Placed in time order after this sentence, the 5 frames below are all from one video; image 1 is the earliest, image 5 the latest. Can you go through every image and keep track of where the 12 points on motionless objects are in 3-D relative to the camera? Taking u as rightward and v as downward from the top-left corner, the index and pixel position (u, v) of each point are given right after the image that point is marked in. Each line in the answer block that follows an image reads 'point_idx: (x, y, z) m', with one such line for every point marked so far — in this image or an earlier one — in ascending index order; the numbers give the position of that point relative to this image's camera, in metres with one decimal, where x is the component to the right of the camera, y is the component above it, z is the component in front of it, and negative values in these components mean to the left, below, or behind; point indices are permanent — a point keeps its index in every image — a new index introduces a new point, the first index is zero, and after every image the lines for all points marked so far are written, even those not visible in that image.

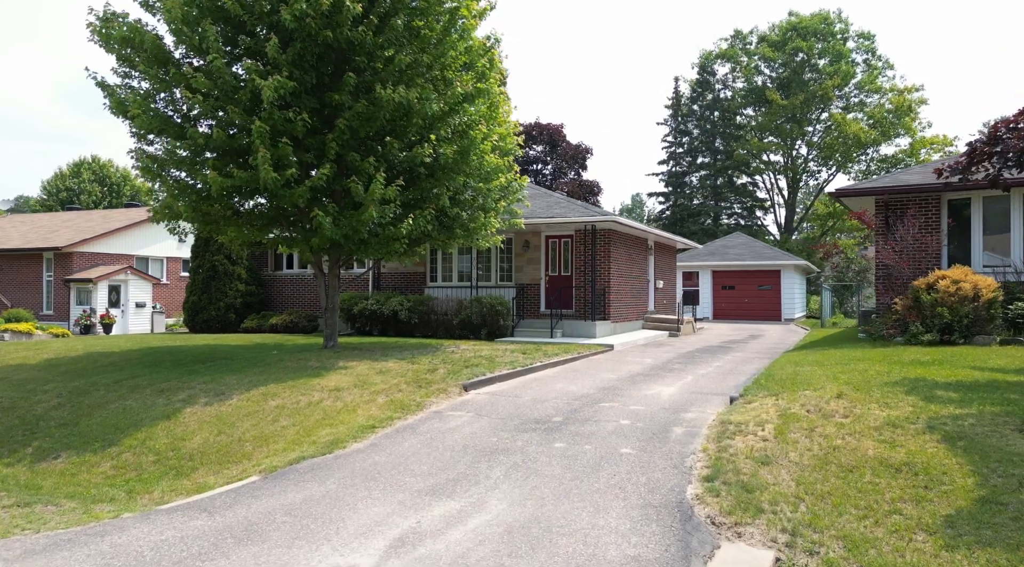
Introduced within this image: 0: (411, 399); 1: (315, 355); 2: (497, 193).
0: (-1.3, -1.5, +9.4) m
1: (-3.5, -1.3, +13.1) m
2: (-0.3, +1.8, +15.0) m
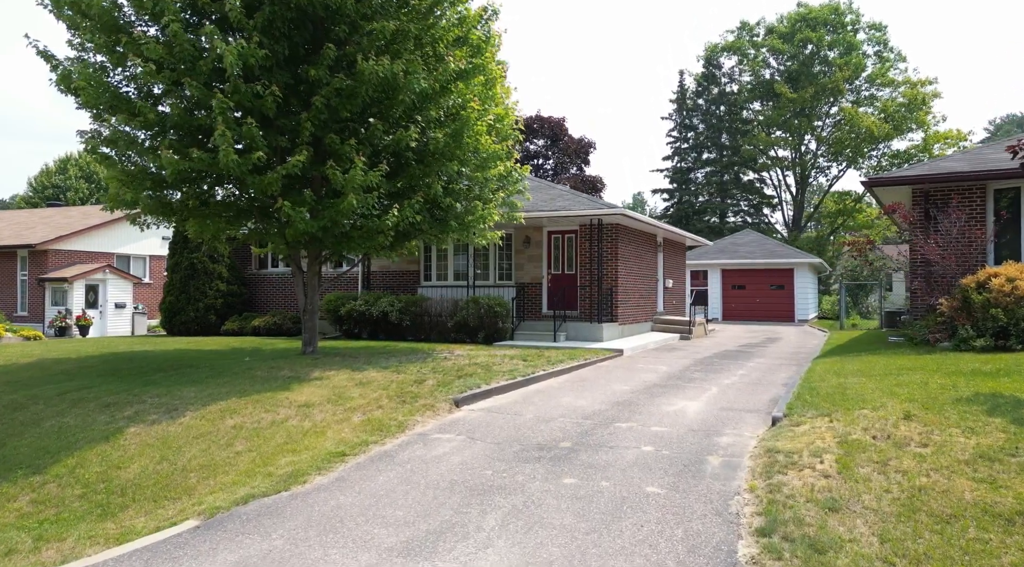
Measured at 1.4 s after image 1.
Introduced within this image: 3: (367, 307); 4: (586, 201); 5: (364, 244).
0: (-1.3, -1.5, +8.0) m
1: (-3.5, -1.3, +11.7) m
2: (-0.3, +1.9, +13.6) m
3: (-3.5, -0.6, +17.5) m
4: (+1.7, +1.9, +17.1) m
5: (-2.4, +0.6, +11.7) m
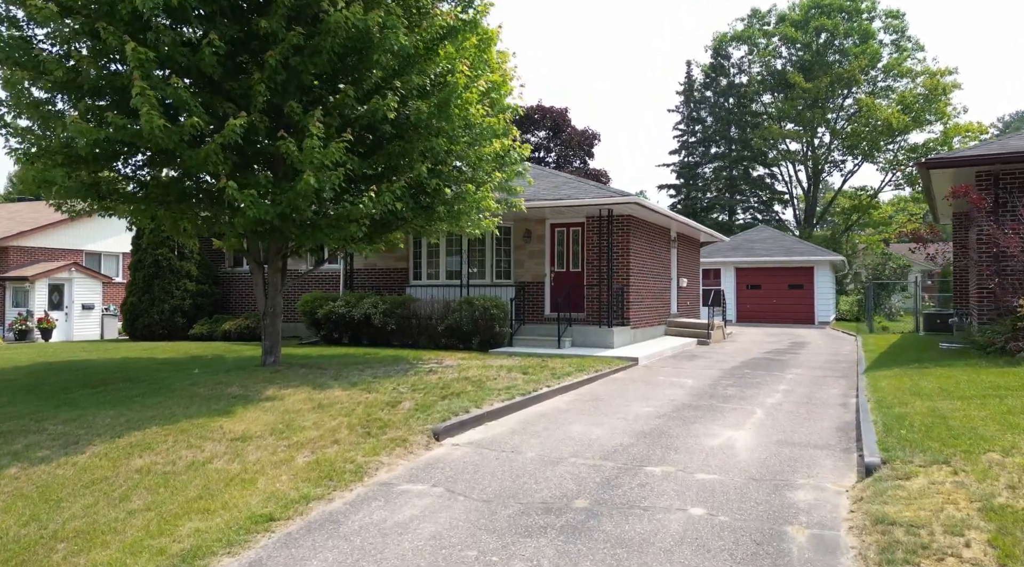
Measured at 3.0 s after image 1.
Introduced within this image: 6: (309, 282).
0: (-1.3, -1.4, +6.0) m
1: (-3.6, -1.2, +9.7) m
2: (-0.3, +1.9, +11.6) m
3: (-3.5, -0.5, +15.6) m
4: (+1.7, +2.0, +15.1) m
5: (-2.4, +0.6, +9.7) m
6: (-5.0, 0.0, +18.1) m
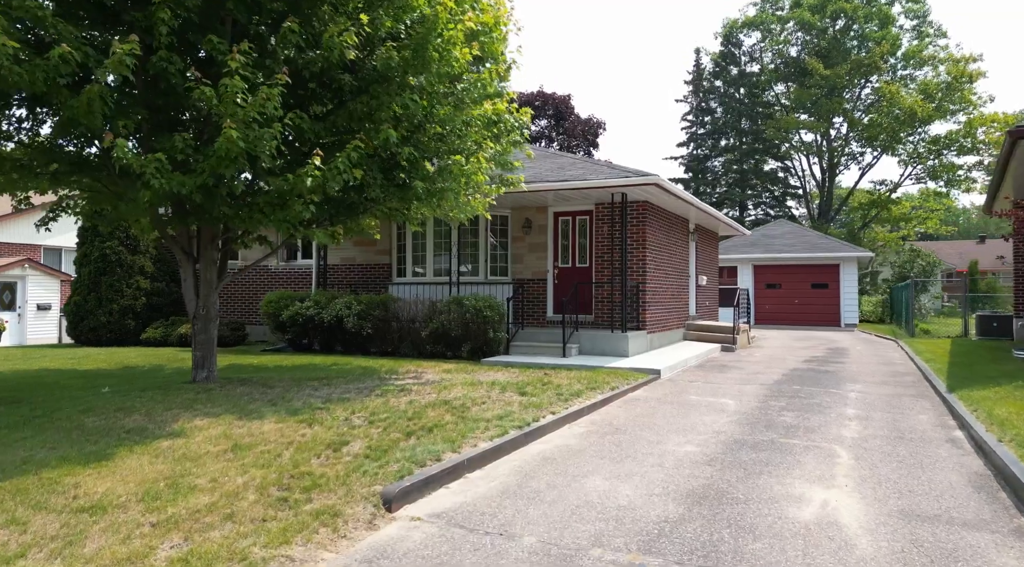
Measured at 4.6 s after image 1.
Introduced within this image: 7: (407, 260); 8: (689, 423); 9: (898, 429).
0: (-1.4, -1.4, +3.8) m
1: (-3.6, -1.2, +7.5) m
2: (-0.4, +1.9, +9.4) m
3: (-3.5, -0.5, +13.4) m
4: (+1.6, +2.0, +12.9) m
5: (-2.5, +0.7, +7.5) m
6: (-5.0, +0.1, +15.9) m
7: (-2.1, +0.5, +14.5) m
8: (+1.7, -1.4, +7.3) m
9: (+3.7, -1.4, +7.1) m
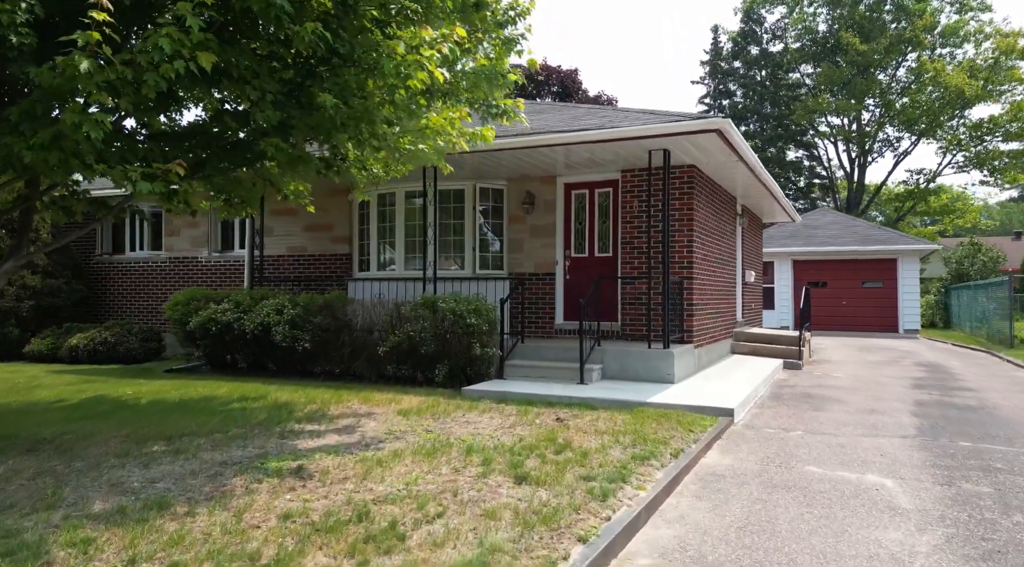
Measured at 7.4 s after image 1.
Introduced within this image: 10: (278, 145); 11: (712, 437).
0: (-1.5, -1.3, +0.1) m
1: (-3.7, -1.1, +3.8) m
2: (-0.5, +2.0, +5.7) m
3: (-3.6, -0.4, +9.7) m
4: (+1.6, +2.1, +9.2) m
5: (-2.5, +0.8, +3.8) m
6: (-5.1, +0.2, +12.2) m
7: (-2.1, +0.5, +10.8) m
8: (+1.7, -1.3, +3.5) m
9: (+3.6, -1.3, +3.3) m
10: (-1.6, +1.0, +4.8) m
11: (+1.6, -1.2, +5.9) m
